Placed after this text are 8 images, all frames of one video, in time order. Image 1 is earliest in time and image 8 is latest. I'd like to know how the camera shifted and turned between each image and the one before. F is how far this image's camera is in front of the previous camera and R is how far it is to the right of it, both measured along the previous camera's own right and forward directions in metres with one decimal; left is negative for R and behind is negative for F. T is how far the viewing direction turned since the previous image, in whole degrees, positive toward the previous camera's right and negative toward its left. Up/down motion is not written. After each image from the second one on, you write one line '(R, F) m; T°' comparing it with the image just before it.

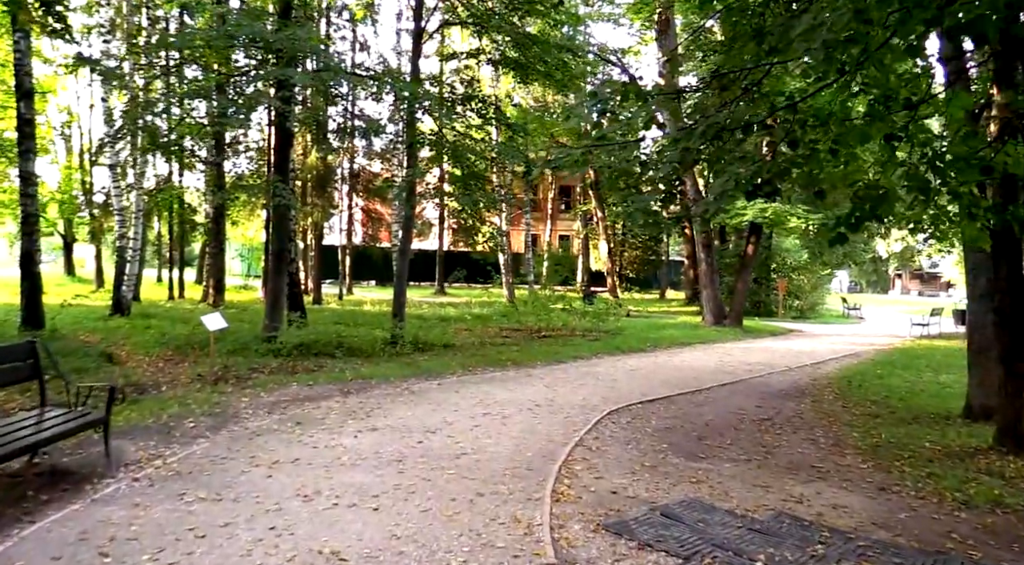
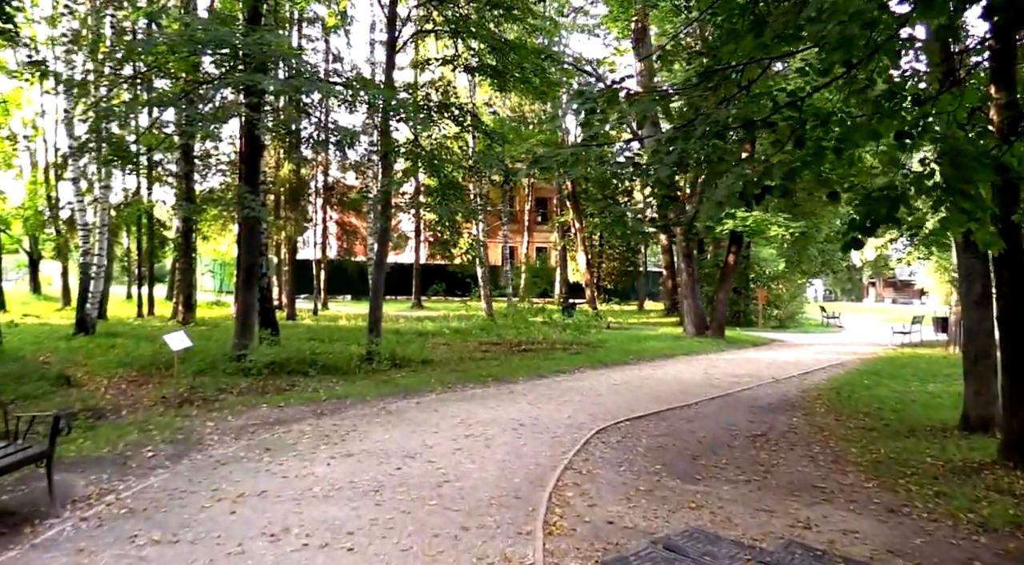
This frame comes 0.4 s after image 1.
(-0.1, +0.4) m; +2°
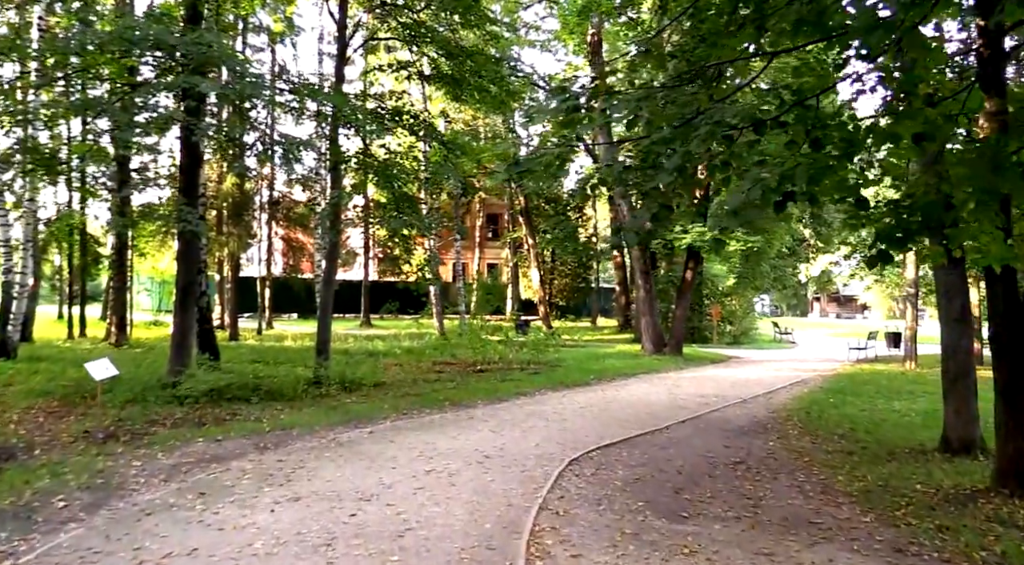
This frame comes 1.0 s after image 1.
(-0.1, +0.6) m; +4°
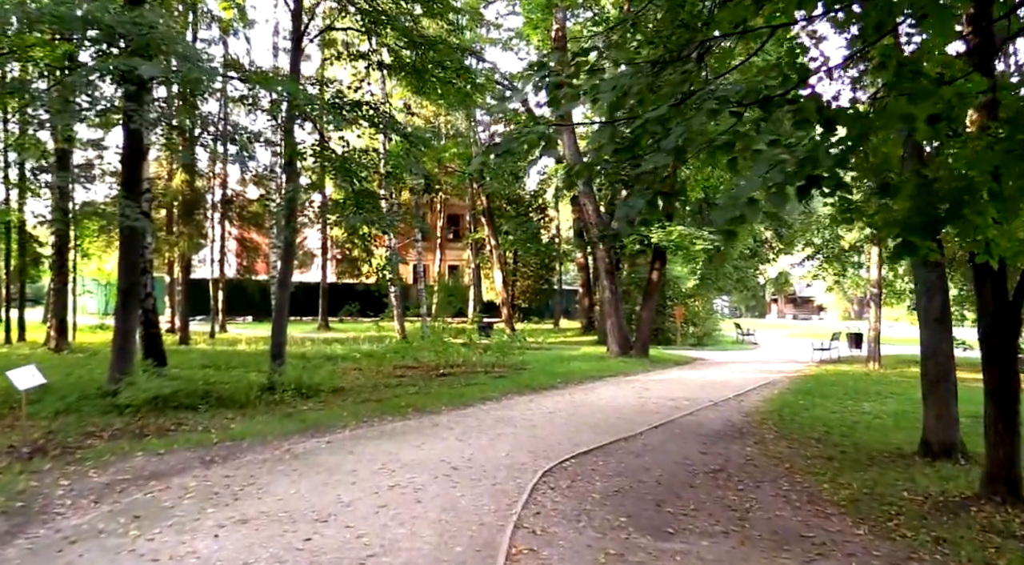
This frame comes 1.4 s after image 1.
(-0.1, +0.5) m; +3°
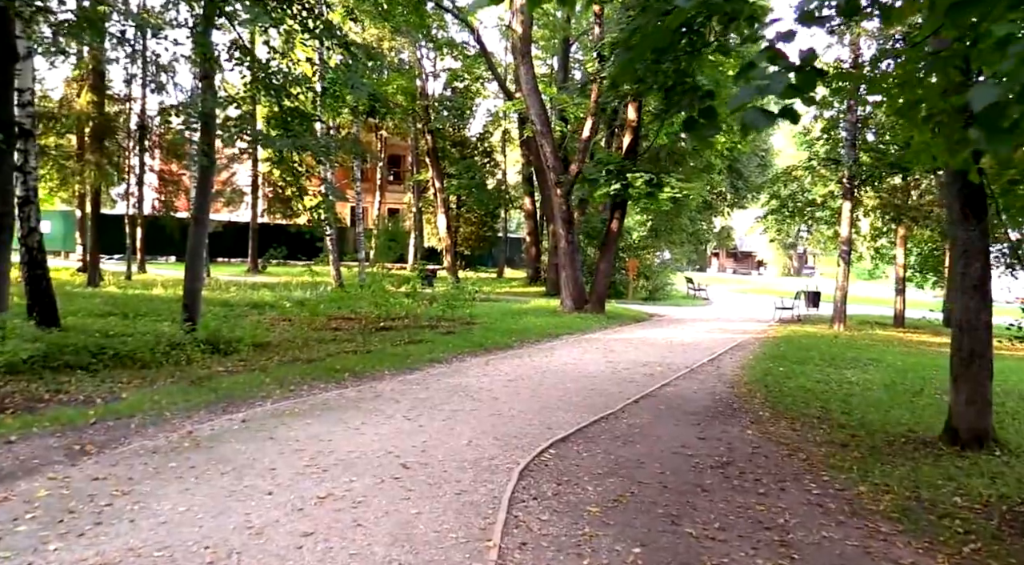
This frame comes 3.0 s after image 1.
(-0.3, +1.6) m; +5°
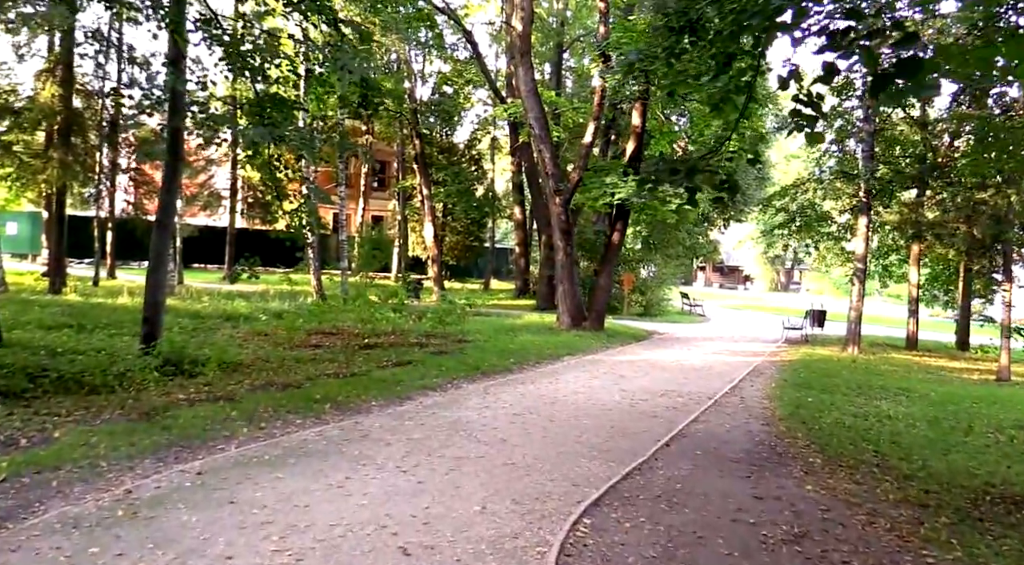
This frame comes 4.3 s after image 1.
(-0.3, +1.2) m; +2°
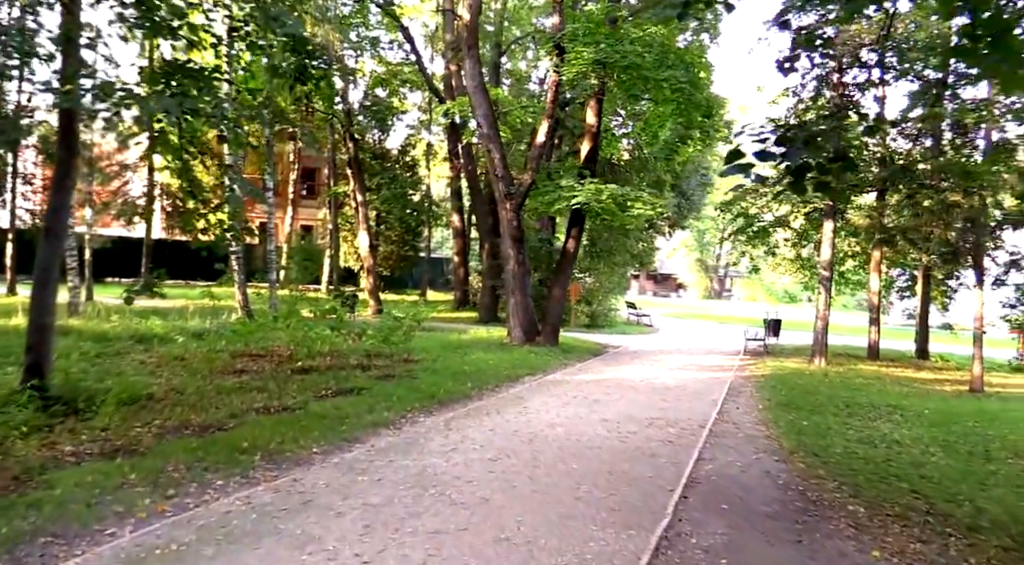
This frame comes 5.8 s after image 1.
(-0.4, +1.4) m; +6°
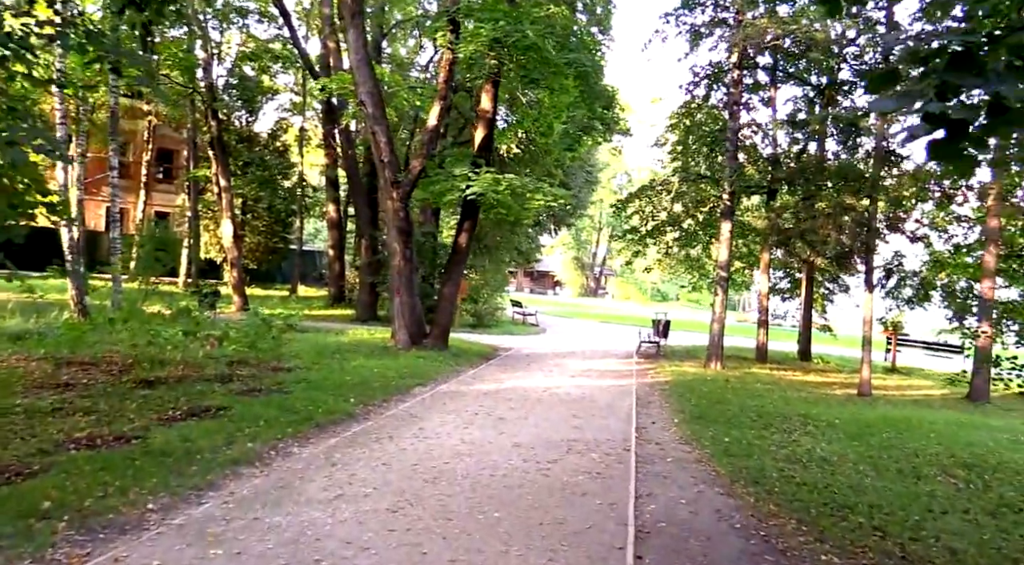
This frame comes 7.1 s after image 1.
(-0.2, +1.4) m; +10°
